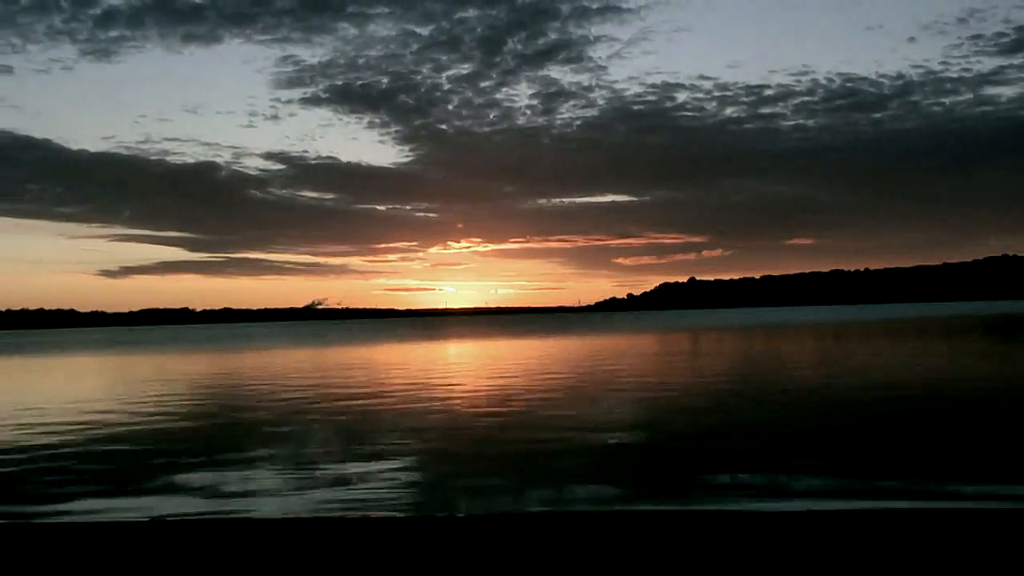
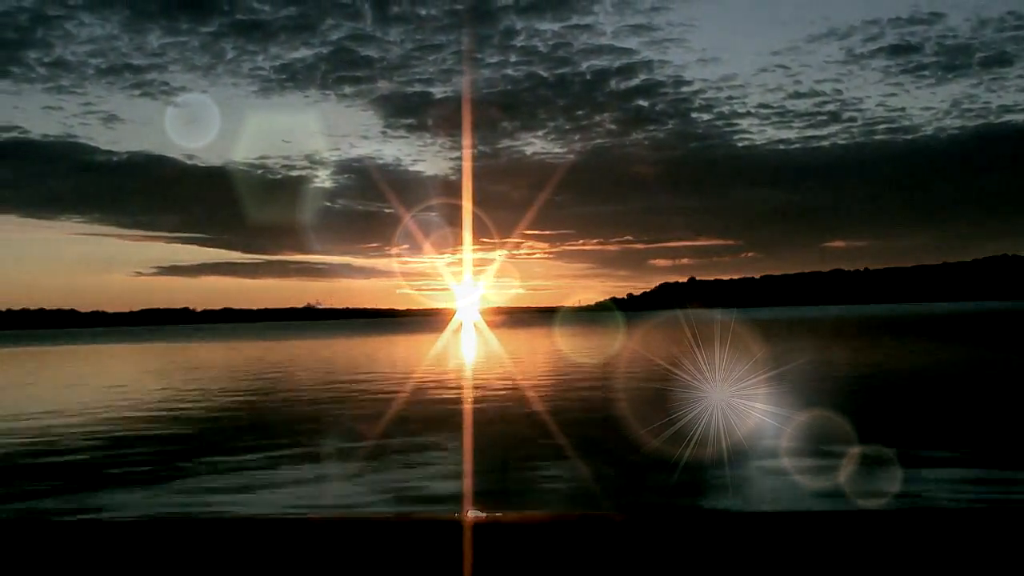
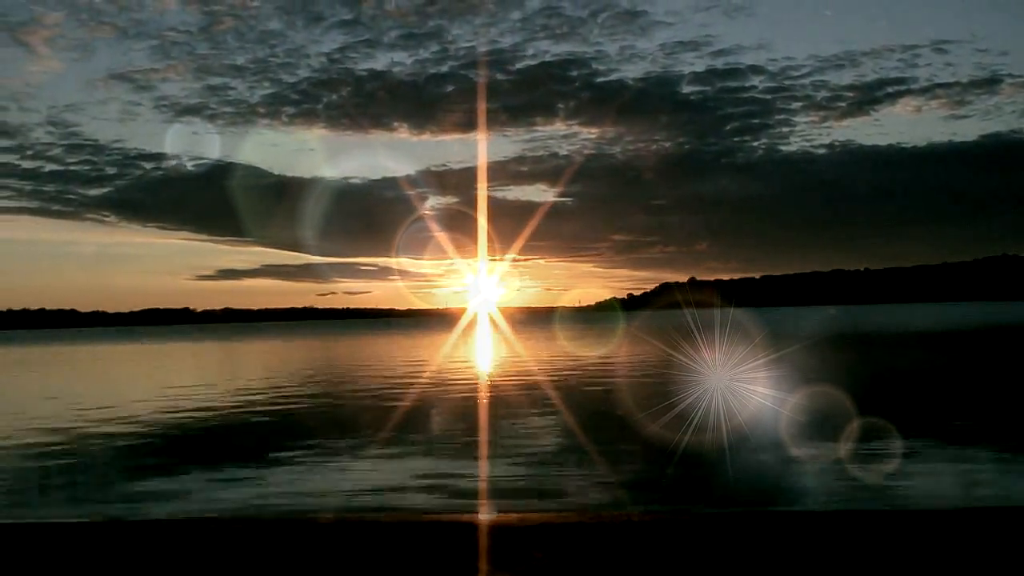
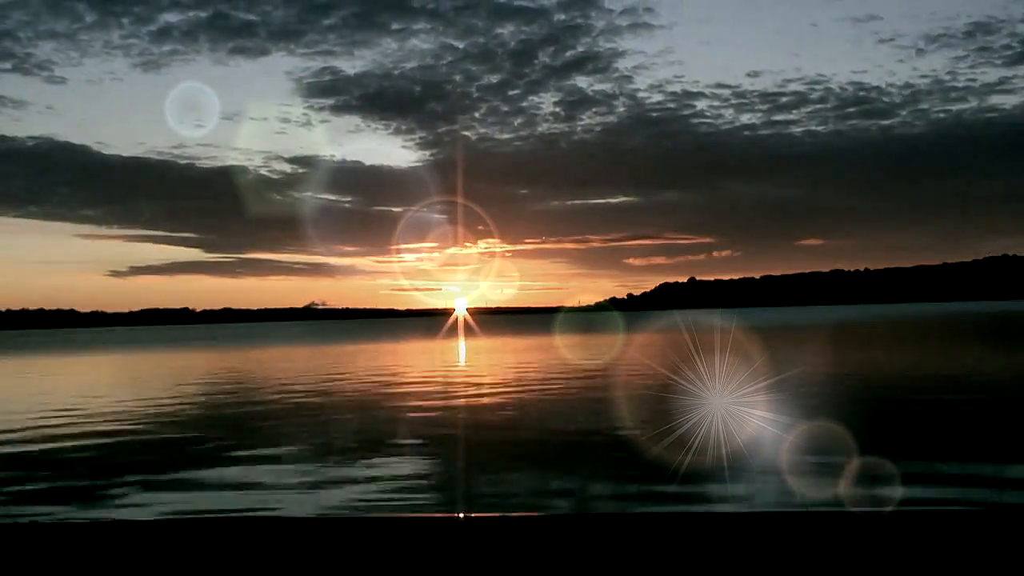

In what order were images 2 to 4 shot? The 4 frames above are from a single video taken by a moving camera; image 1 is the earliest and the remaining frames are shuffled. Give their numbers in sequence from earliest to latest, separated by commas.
4, 2, 3
